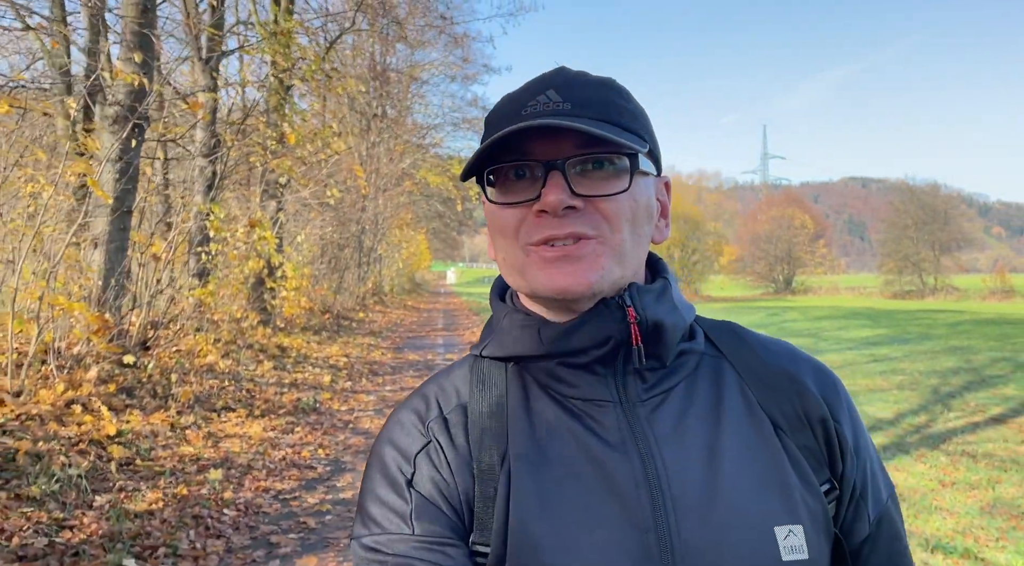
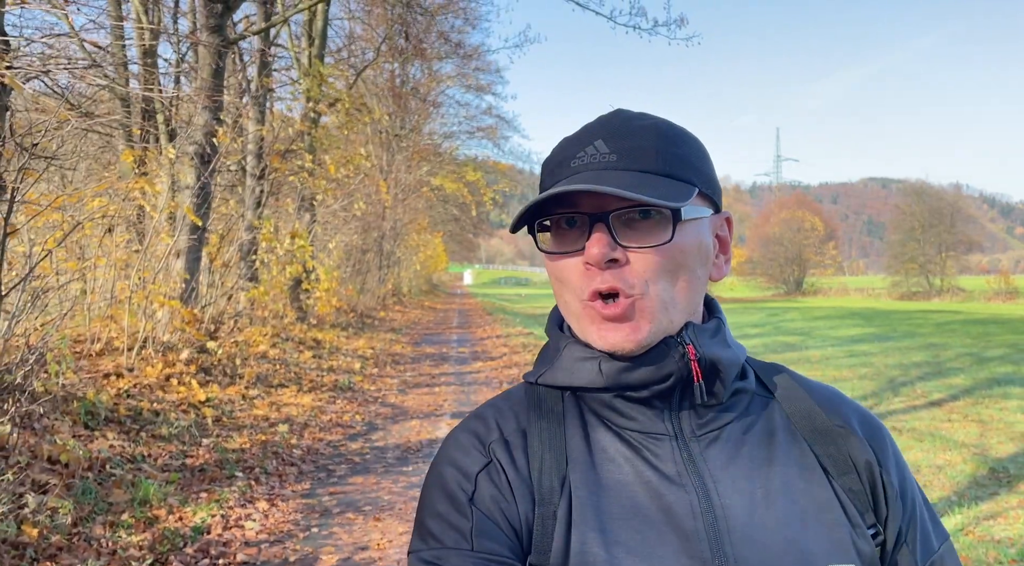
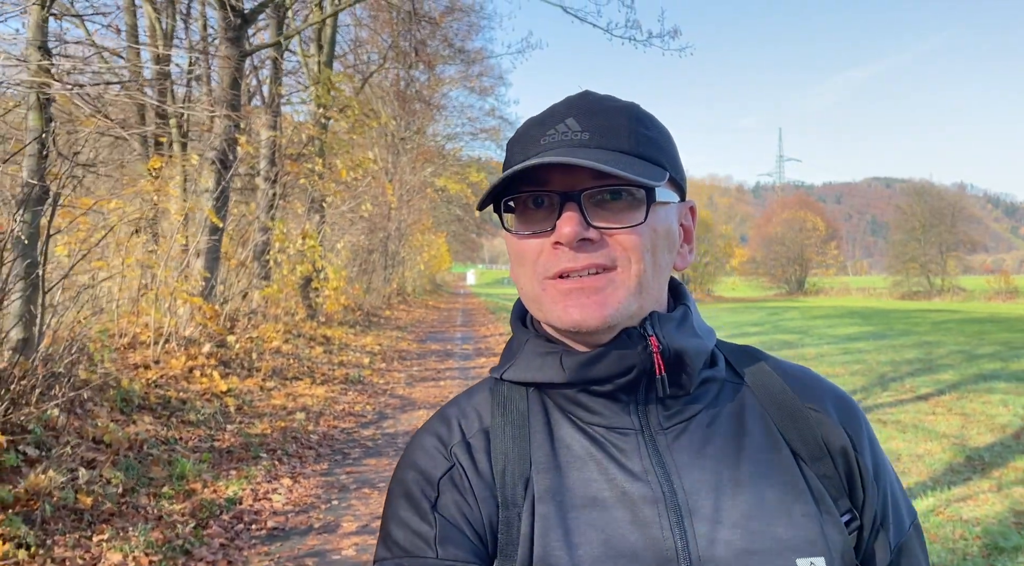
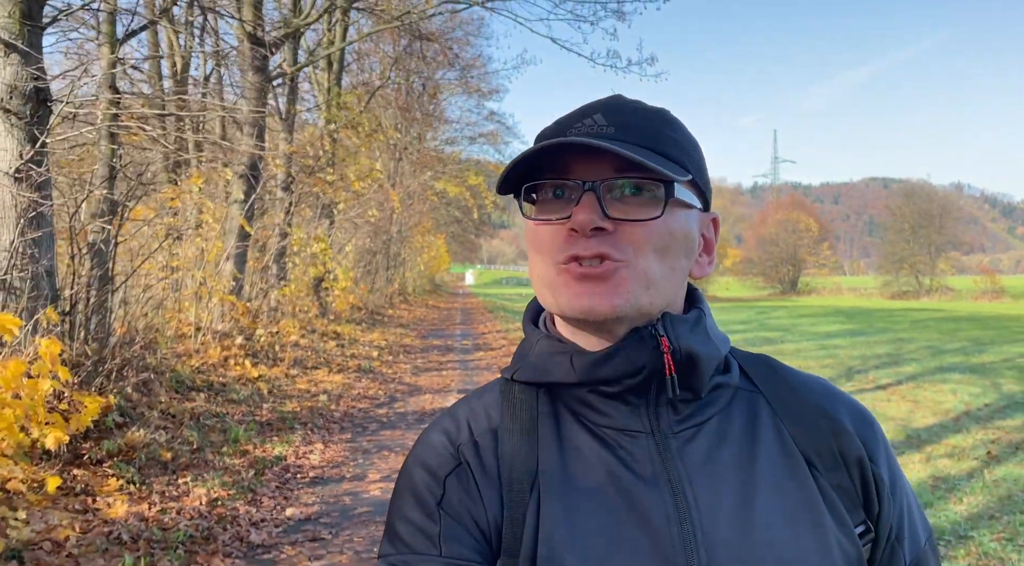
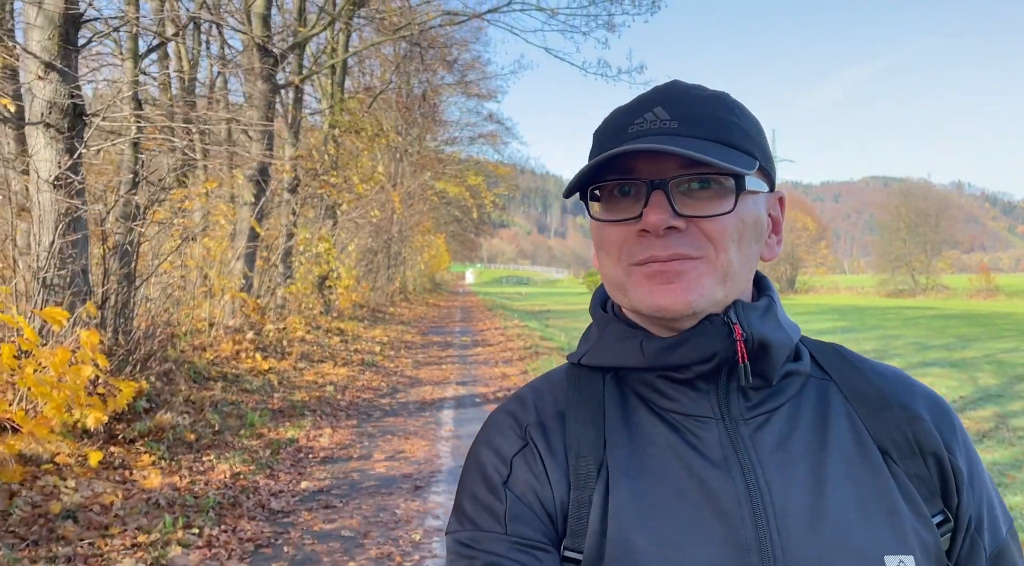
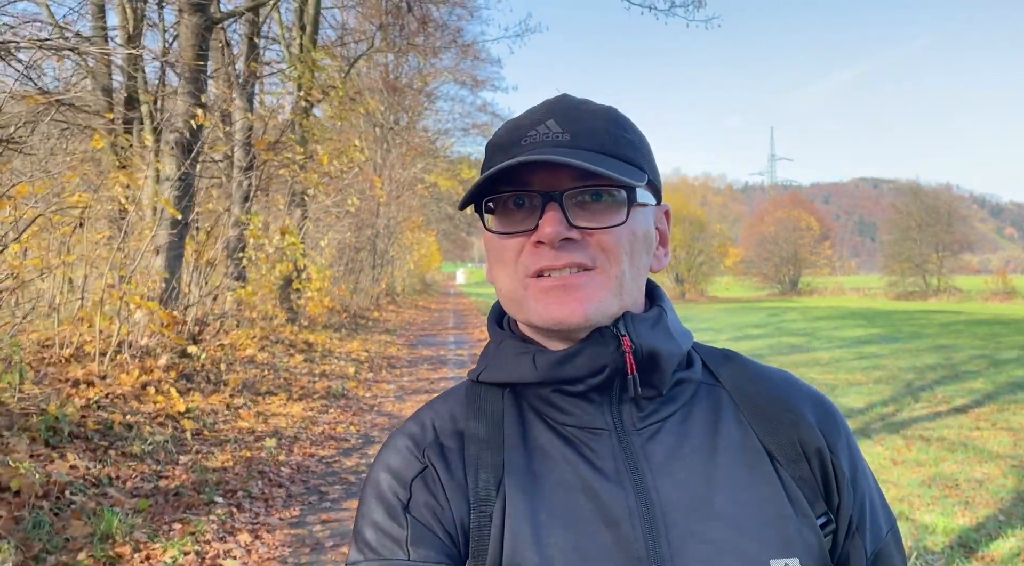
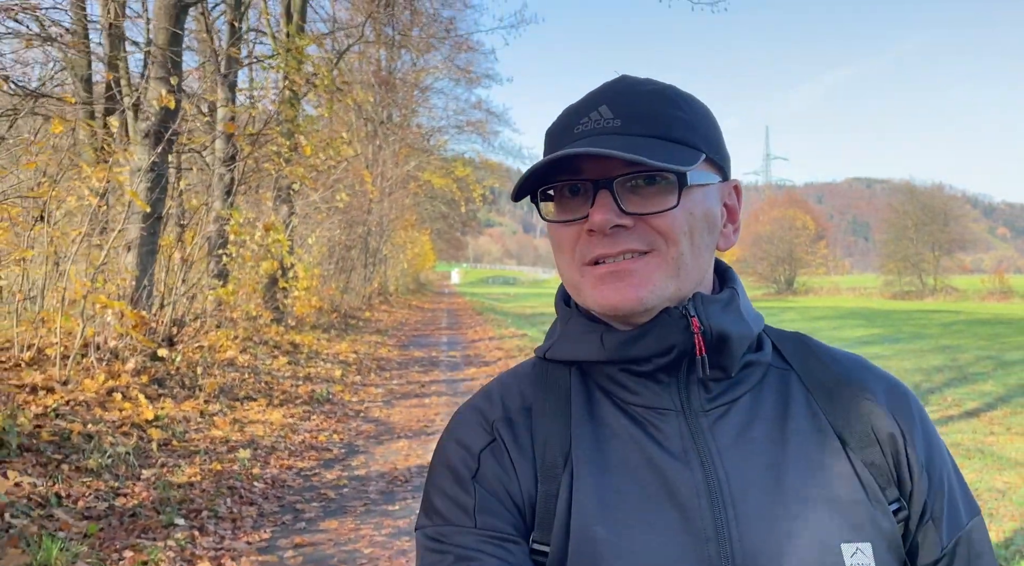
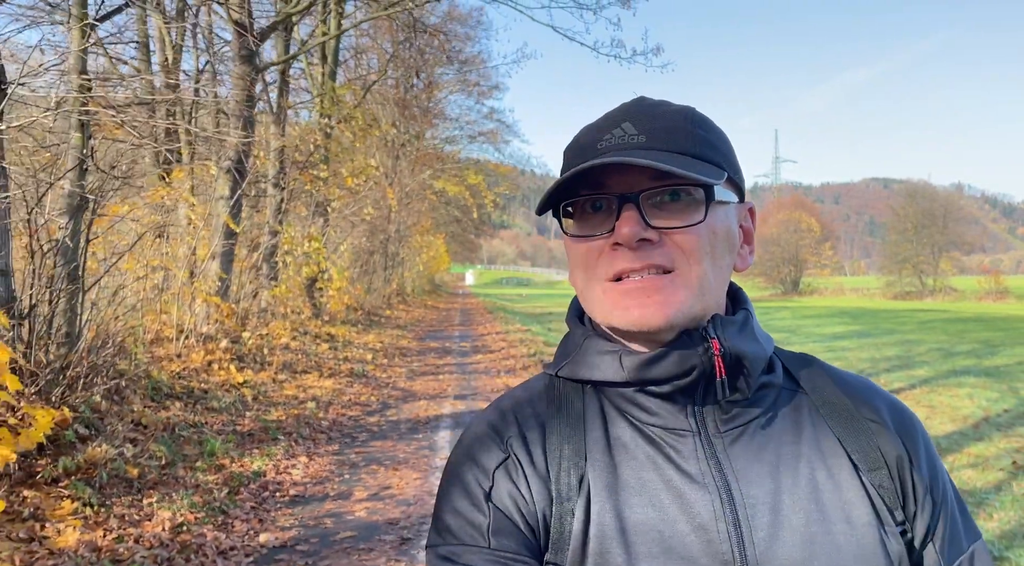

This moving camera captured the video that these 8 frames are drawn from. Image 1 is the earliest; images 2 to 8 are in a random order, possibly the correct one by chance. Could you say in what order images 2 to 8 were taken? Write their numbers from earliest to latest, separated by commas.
7, 6, 2, 3, 8, 4, 5
